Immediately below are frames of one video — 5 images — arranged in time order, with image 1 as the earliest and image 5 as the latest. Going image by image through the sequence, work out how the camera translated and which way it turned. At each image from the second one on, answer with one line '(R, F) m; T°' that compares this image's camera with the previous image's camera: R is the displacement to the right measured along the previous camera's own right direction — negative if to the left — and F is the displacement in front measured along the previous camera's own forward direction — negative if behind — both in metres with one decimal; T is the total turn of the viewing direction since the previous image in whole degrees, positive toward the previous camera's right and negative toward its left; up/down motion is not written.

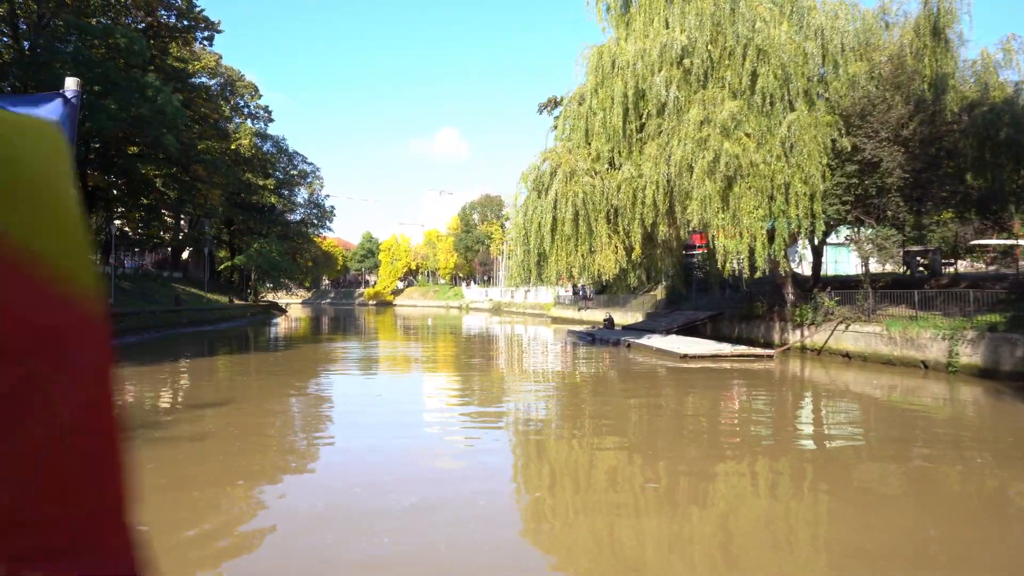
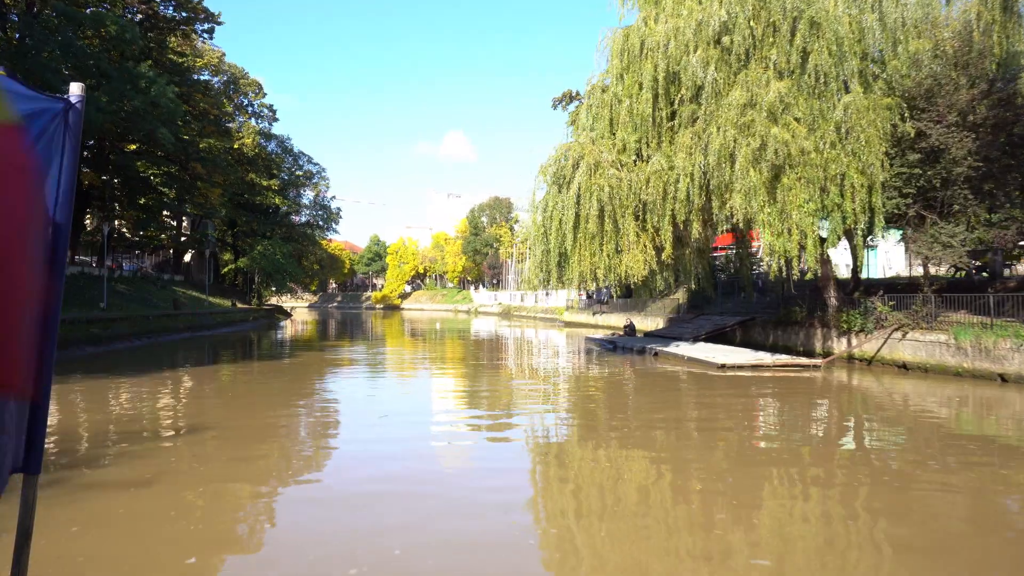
(-0.2, +1.2) m; -1°
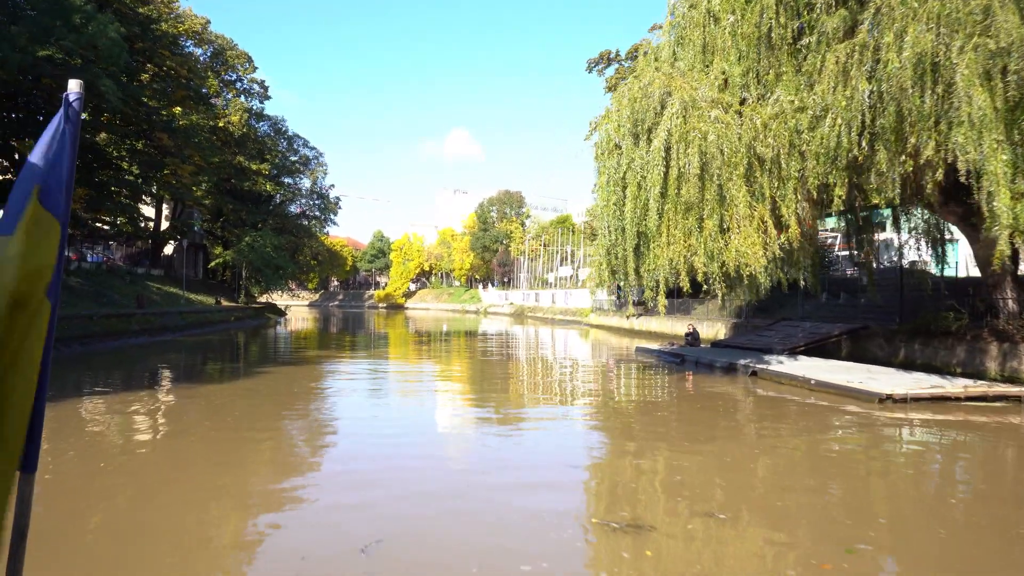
(-0.6, +3.9) m; 0°
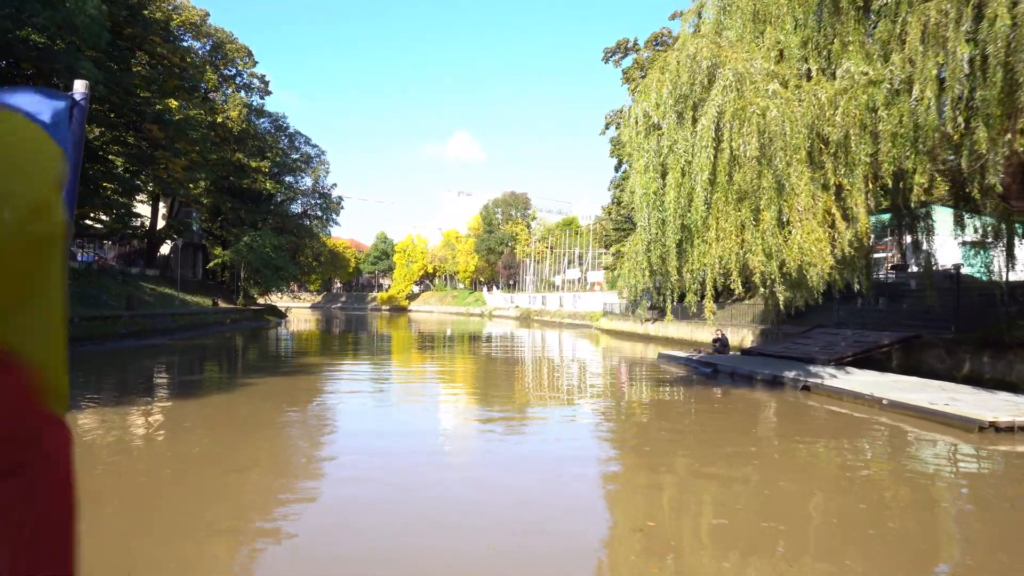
(-0.2, +1.2) m; 0°
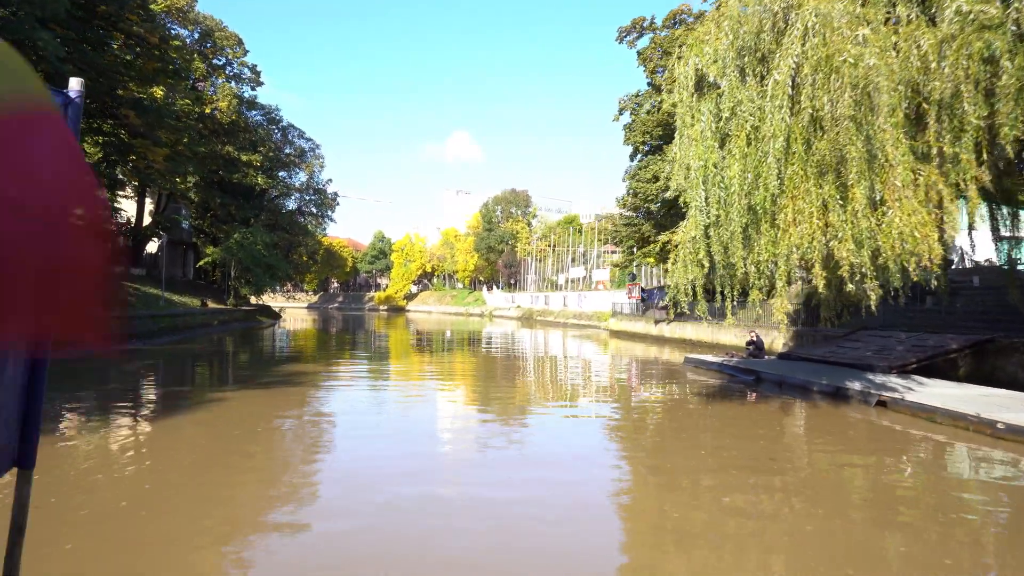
(-0.2, +1.4) m; 0°
